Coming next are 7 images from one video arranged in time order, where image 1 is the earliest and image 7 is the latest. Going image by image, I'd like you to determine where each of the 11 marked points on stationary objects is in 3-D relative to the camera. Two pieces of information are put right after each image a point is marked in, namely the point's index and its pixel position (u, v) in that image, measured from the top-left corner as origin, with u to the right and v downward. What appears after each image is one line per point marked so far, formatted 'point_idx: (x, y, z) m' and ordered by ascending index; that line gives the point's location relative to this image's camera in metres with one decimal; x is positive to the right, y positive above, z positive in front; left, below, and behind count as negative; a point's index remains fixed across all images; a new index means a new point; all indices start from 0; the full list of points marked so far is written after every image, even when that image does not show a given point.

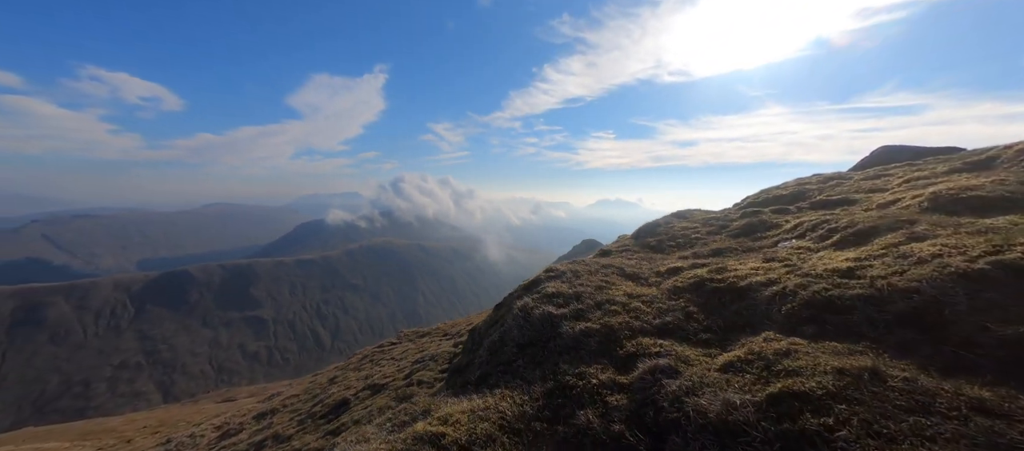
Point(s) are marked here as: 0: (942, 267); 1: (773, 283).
0: (+13.8, -1.4, +12.1) m
1: (+10.8, -2.4, +15.8) m
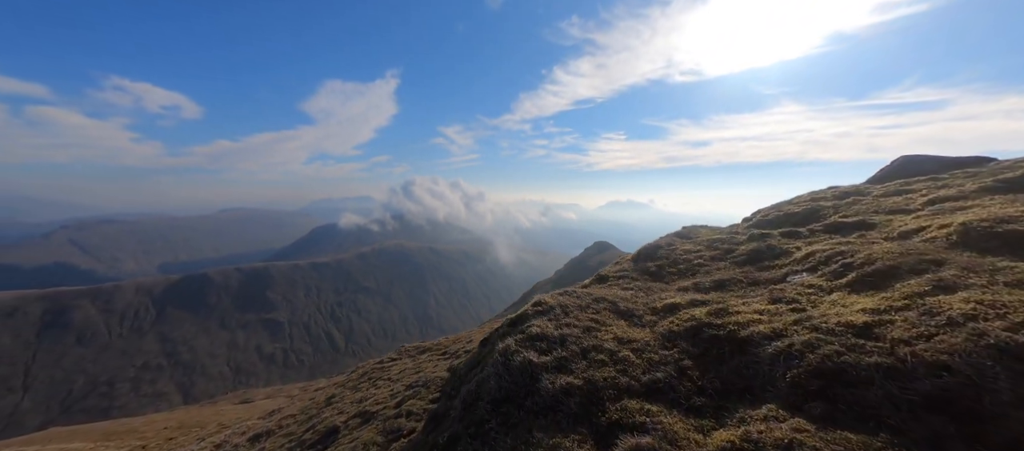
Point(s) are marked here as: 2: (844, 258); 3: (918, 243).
0: (+12.6, -3.0, +10.3) m
1: (+9.8, -4.1, +14.0) m
2: (+16.6, -1.6, +19.0) m
3: (+19.3, -0.9, +18.0) m
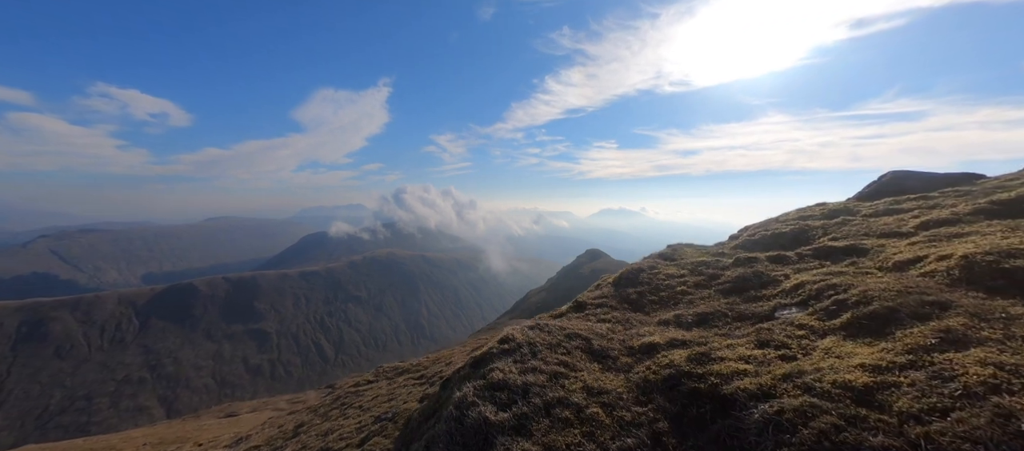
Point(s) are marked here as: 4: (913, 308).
0: (+10.9, -4.2, +8.5) m
1: (+8.1, -5.4, +12.1) m
2: (+14.8, -3.1, +17.3) m
3: (+17.5, -2.3, +16.4) m
4: (+14.5, -3.0, +13.7) m
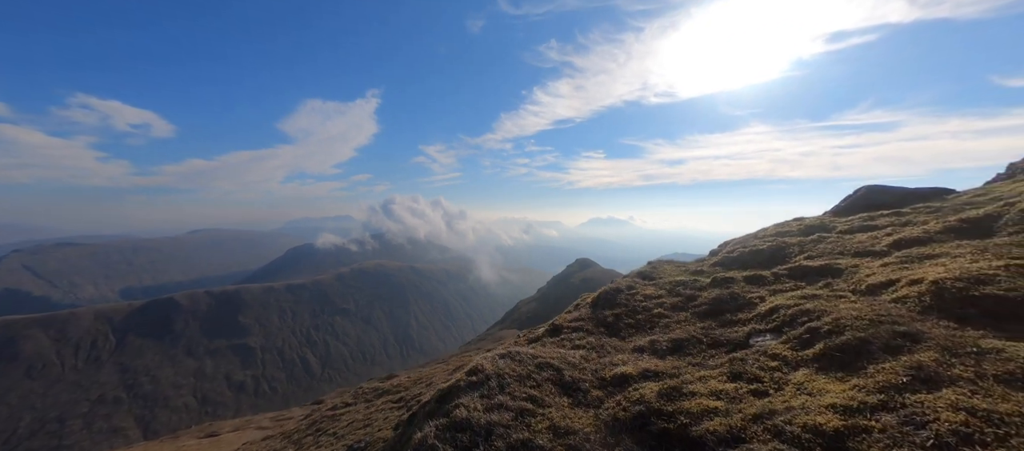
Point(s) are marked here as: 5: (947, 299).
0: (+9.7, -5.1, +7.9) m
1: (+6.7, -6.4, +11.4) m
2: (+13.2, -4.2, +16.9) m
3: (+16.0, -3.4, +16.1) m
4: (+13.0, -4.0, +13.3) m
5: (+17.1, -2.9, +14.9) m
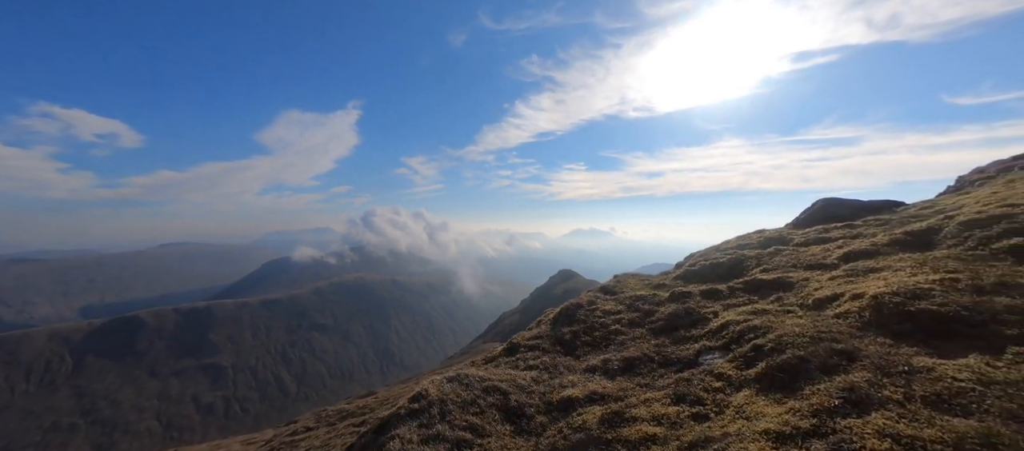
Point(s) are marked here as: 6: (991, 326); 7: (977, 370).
0: (+7.6, -5.6, +7.5) m
1: (+4.4, -7.0, +10.8) m
2: (+10.7, -4.9, +16.6) m
3: (+13.4, -4.0, +16.0) m
4: (+10.7, -4.6, +13.0) m
5: (+14.6, -3.5, +14.8) m
6: (+16.0, -3.3, +12.7) m
7: (+13.2, -4.1, +10.7) m
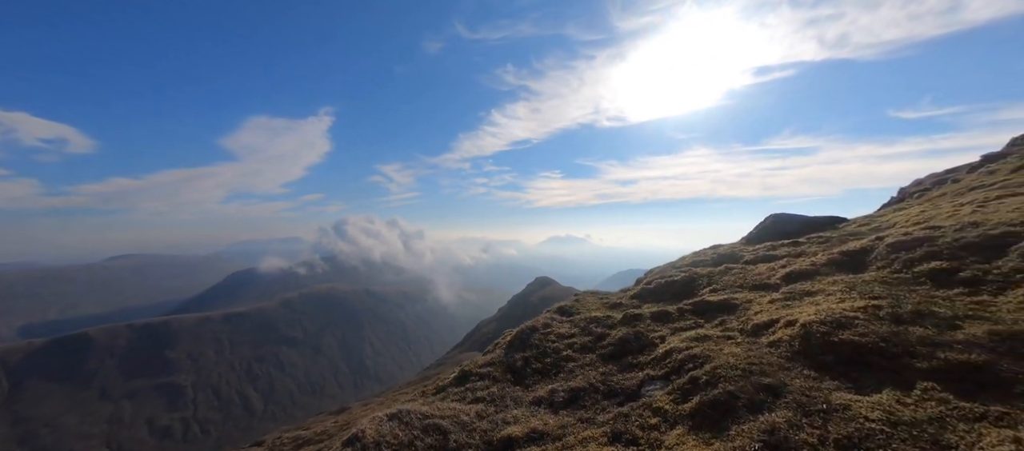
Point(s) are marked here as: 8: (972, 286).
0: (+5.5, -6.7, +7.4) m
1: (+2.2, -8.2, +10.4) m
2: (+8.0, -6.2, +16.7) m
3: (+10.8, -5.3, +16.2) m
4: (+8.2, -5.8, +13.1) m
5: (+12.1, -4.8, +15.2) m
6: (+13.6, -4.6, +13.2) m
7: (+10.9, -5.3, +11.0) m
8: (+22.5, -3.0, +18.6) m
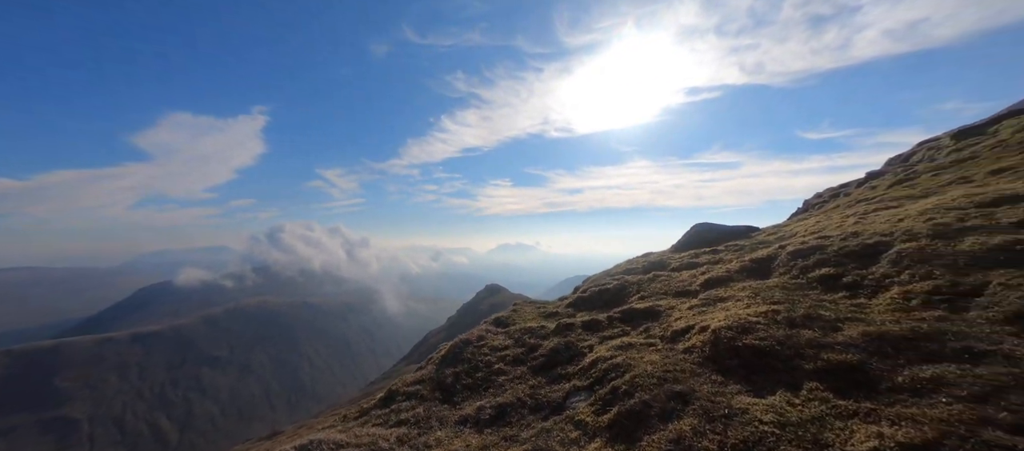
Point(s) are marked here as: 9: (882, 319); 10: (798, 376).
0: (+3.4, -7.1, +7.4) m
1: (-0.3, -8.6, +10.0) m
2: (+4.7, -6.7, +17.0) m
3: (+7.5, -5.8, +16.9) m
4: (+5.4, -6.3, +13.5) m
5: (+8.9, -5.3, +16.1) m
6: (+10.7, -5.0, +14.3) m
7: (+8.3, -5.7, +11.8) m
8: (+18.7, -3.6, +20.9) m
9: (+16.0, -4.0, +16.4) m
10: (+10.1, -5.3, +13.4) m
